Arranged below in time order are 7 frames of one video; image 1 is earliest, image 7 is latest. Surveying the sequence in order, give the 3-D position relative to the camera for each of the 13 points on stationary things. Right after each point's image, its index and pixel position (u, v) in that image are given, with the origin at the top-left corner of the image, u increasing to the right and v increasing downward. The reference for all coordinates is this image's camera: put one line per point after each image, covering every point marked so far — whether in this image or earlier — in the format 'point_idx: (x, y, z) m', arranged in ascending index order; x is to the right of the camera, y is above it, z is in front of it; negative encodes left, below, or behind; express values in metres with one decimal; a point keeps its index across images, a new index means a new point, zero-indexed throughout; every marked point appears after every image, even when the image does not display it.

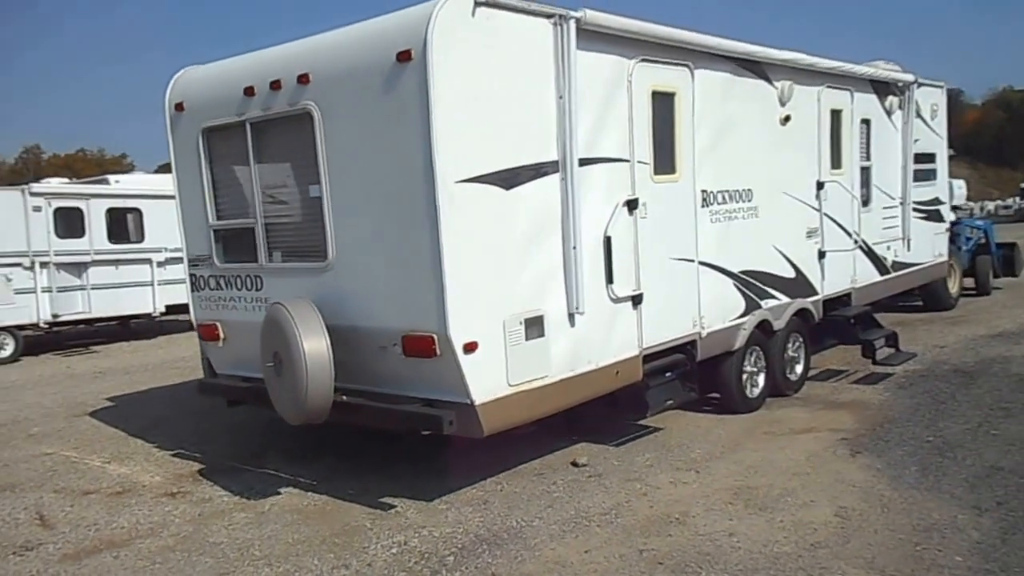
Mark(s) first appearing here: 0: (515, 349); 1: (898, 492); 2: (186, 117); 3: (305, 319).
0: (0.0, -0.3, +5.3) m
1: (+1.9, -1.0, +5.4) m
2: (-1.8, +1.0, +6.2) m
3: (-1.1, -0.1, +5.4) m
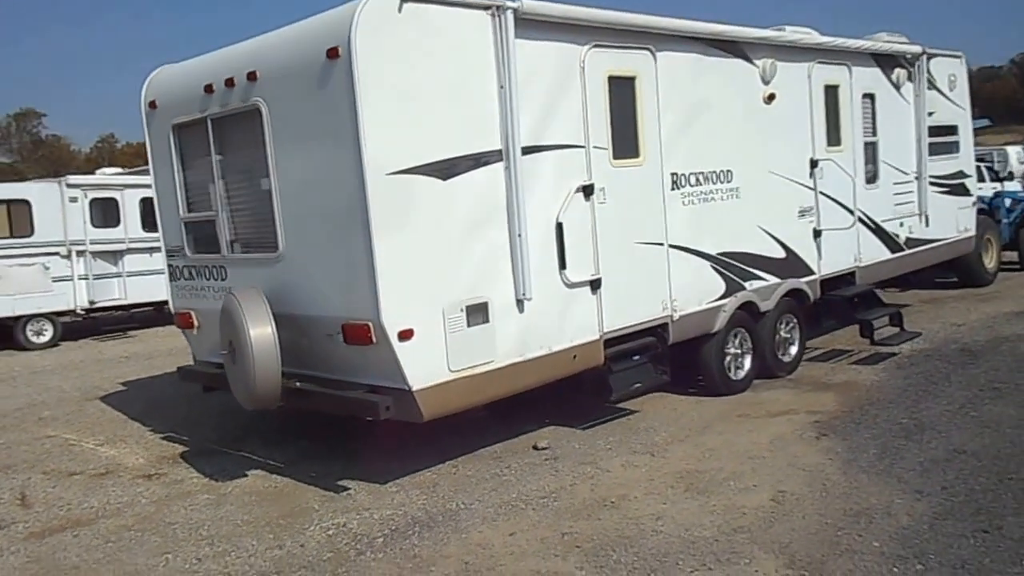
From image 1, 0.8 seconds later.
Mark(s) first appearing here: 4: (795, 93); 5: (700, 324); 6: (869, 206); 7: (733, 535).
0: (-0.3, -0.2, +5.4) m
1: (+1.6, -0.9, +5.4) m
2: (-2.0, +1.0, +6.4) m
3: (-1.3, -0.1, +5.5) m
4: (+2.0, +1.4, +7.9) m
5: (+1.2, -0.2, +7.1) m
6: (+2.8, +0.7, +8.8) m
7: (+0.9, -1.0, +4.6) m
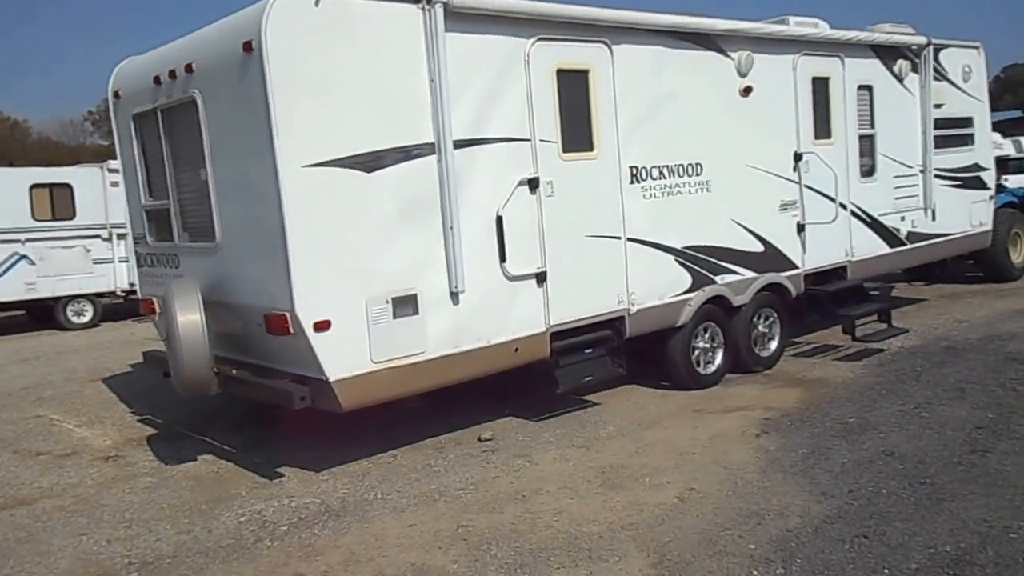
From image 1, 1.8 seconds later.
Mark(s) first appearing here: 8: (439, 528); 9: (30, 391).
0: (-0.7, -0.2, +5.5) m
1: (+1.2, -0.9, +5.3) m
2: (-2.3, +1.1, +6.6) m
3: (-1.7, 0.0, +5.7) m
4: (+1.9, +1.4, +7.8) m
5: (+1.0, -0.2, +7.0) m
6: (+2.7, +0.7, +8.6) m
7: (+0.4, -1.0, +4.6) m
8: (-0.3, -1.0, +4.9) m
9: (-3.9, -0.8, +9.0) m
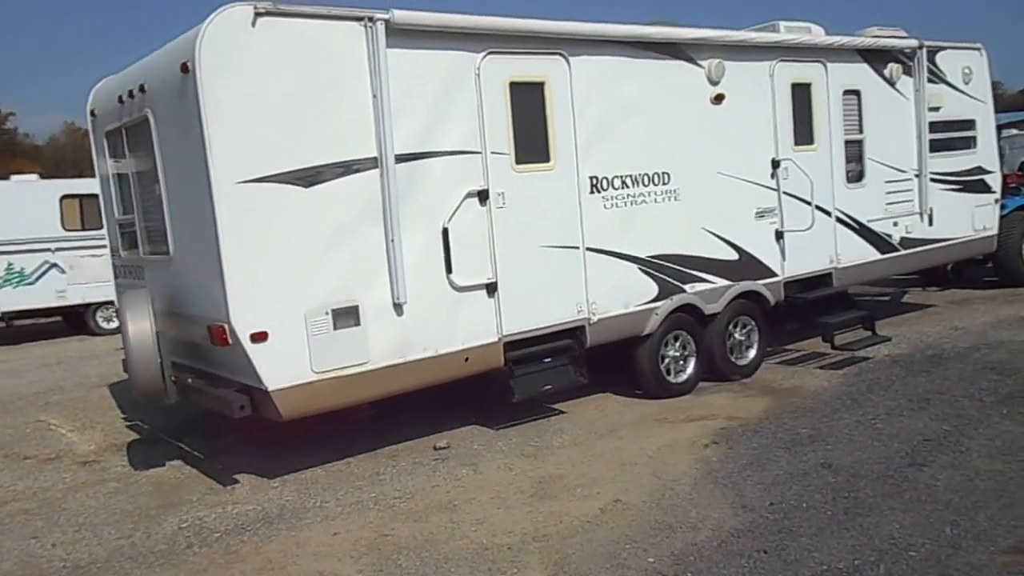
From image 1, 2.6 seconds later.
0: (-1.0, -0.3, +5.6) m
1: (+0.9, -1.0, +5.3) m
2: (-2.6, +1.0, +6.9) m
3: (-2.0, -0.1, +5.9) m
4: (+1.7, +1.4, +7.8) m
5: (+0.7, -0.2, +7.1) m
6: (+2.6, +0.6, +8.5) m
7: (+0.1, -1.1, +4.7) m
8: (-0.7, -1.1, +5.0) m
9: (-4.0, -0.9, +9.3) m
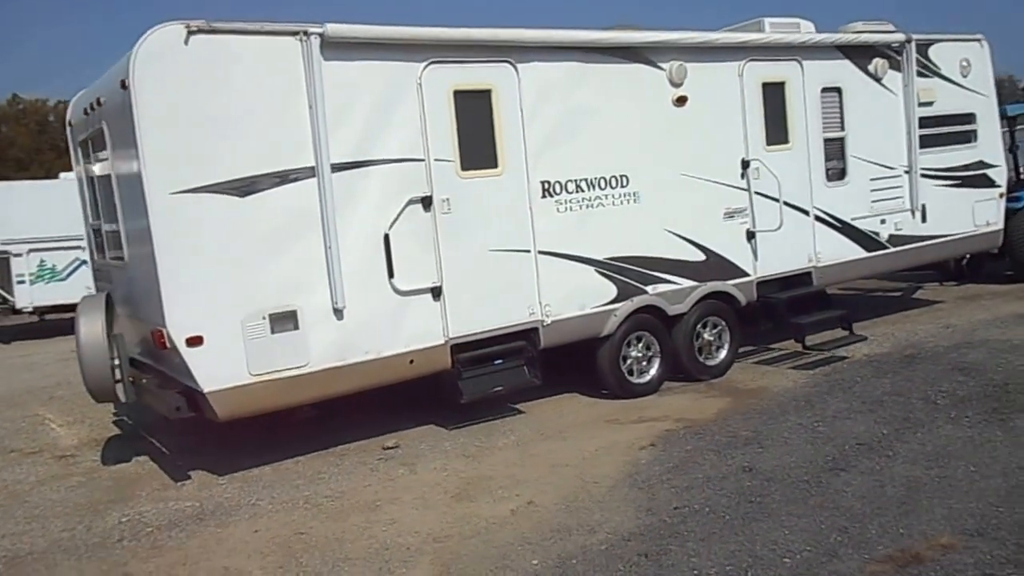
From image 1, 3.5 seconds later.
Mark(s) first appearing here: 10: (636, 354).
0: (-1.3, -0.3, +5.8) m
1: (+0.5, -1.0, +5.4) m
2: (-2.9, +1.0, +7.2) m
3: (-2.4, -0.1, +6.2) m
4: (+1.4, +1.4, +7.7) m
5: (+0.5, -0.3, +7.1) m
6: (+2.4, +0.7, +8.4) m
7: (-0.4, -1.1, +4.8) m
8: (-1.1, -1.1, +5.2) m
9: (-4.1, -0.9, +9.7) m
10: (+0.8, -0.4, +7.5) m
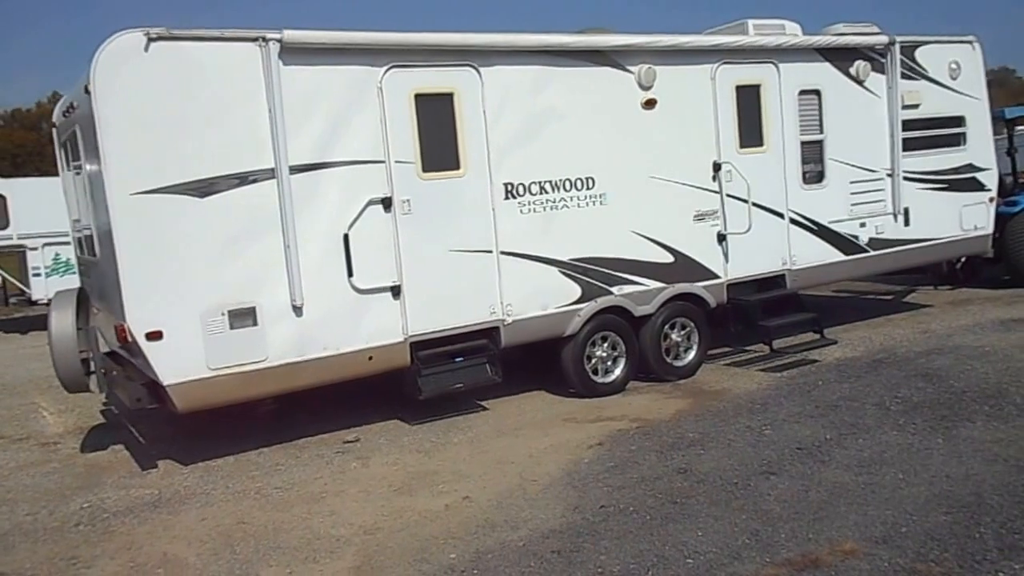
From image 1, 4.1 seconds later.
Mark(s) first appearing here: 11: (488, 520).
0: (-1.6, -0.3, +6.0) m
1: (+0.2, -1.0, +5.6) m
2: (-3.1, +1.1, +7.4) m
3: (-2.6, -0.1, +6.5) m
4: (+1.3, +1.4, +7.8) m
5: (+0.2, -0.3, +7.3) m
6: (+2.3, +0.6, +8.5) m
7: (-0.7, -1.1, +5.0) m
8: (-1.4, -1.1, +5.4) m
9: (-4.2, -0.8, +10.1) m
10: (+0.6, -0.5, +7.6) m
11: (-0.1, -1.1, +5.1) m
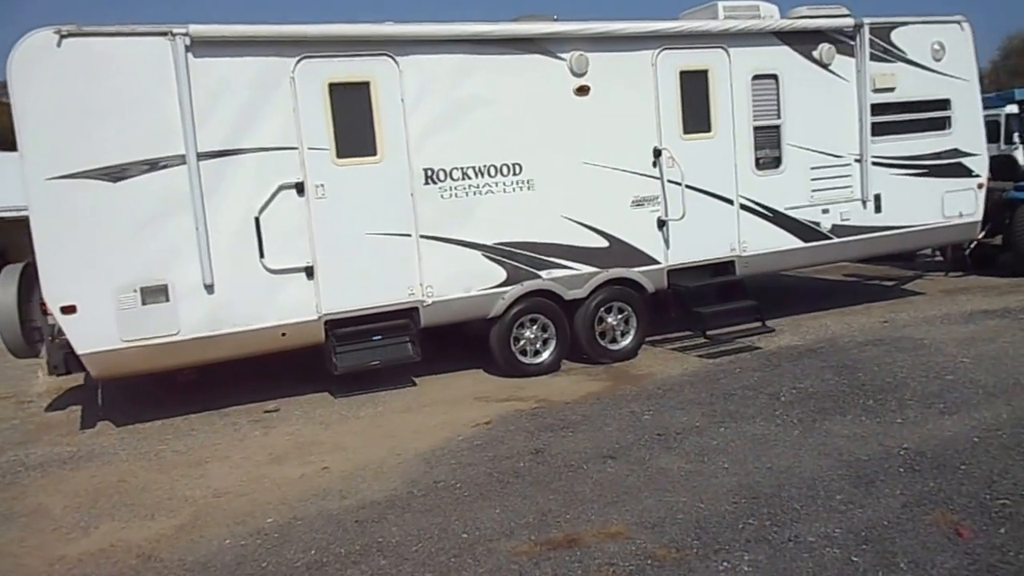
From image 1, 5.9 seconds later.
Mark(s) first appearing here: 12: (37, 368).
0: (-2.3, -0.1, +6.5) m
1: (-0.6, -0.9, +5.8) m
2: (-3.5, +1.2, +8.0) m
3: (-3.2, +0.1, +7.0) m
4: (+0.8, +1.5, +7.9) m
5: (-0.3, -0.1, +7.5) m
6: (+1.9, +0.7, +8.4) m
7: (-1.5, -1.0, +5.4) m
8: (-2.2, -1.0, +5.8) m
9: (-4.3, -0.5, +10.8) m
10: (+0.1, -0.3, +7.8) m
11: (-0.9, -1.0, +5.4) m
12: (-4.1, -0.7, +9.4) m
